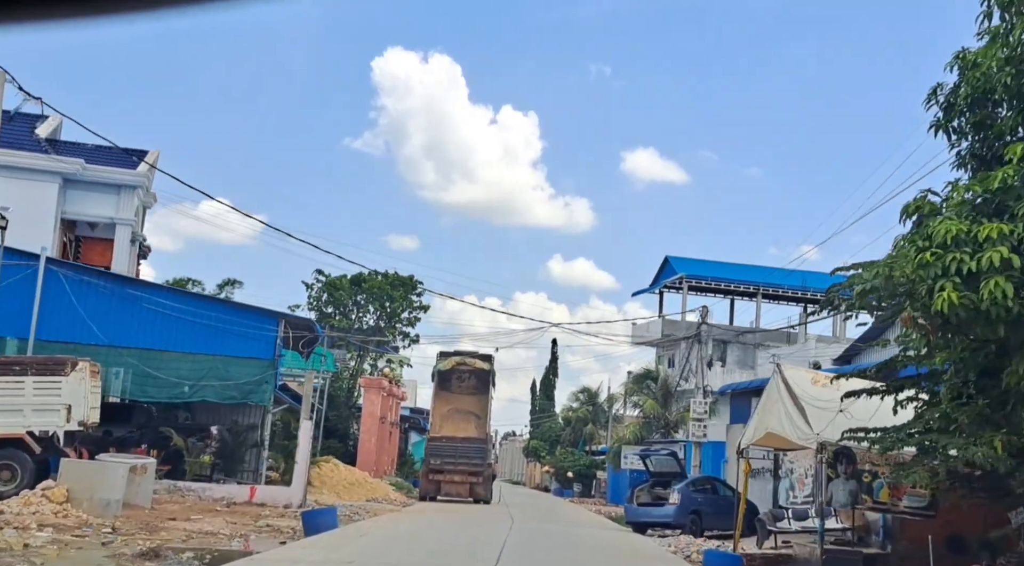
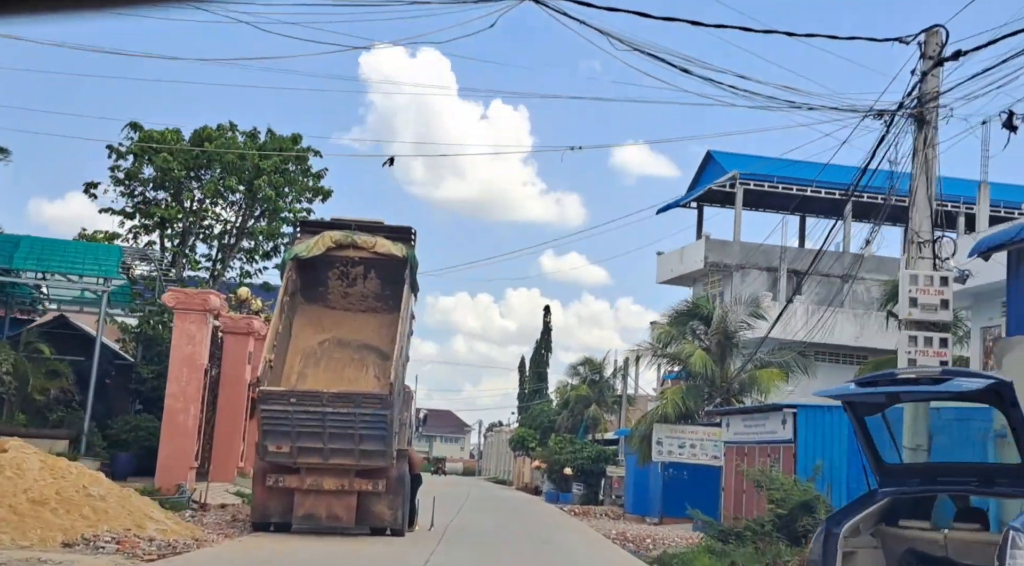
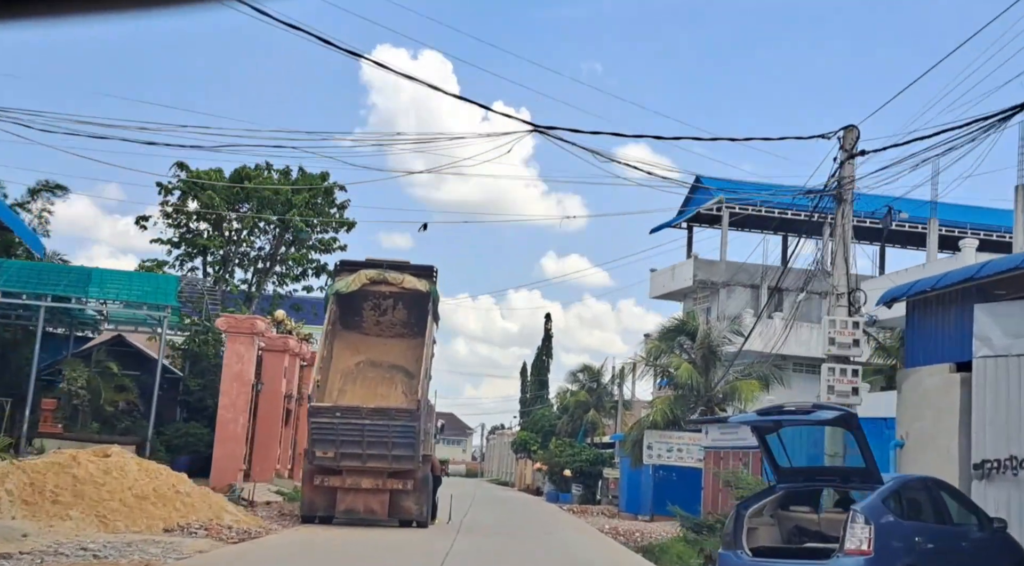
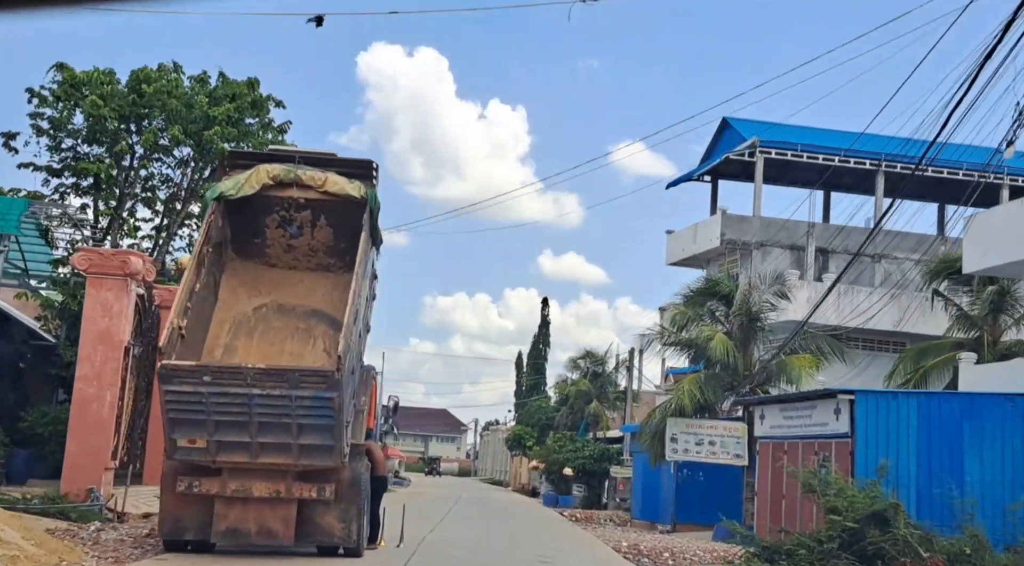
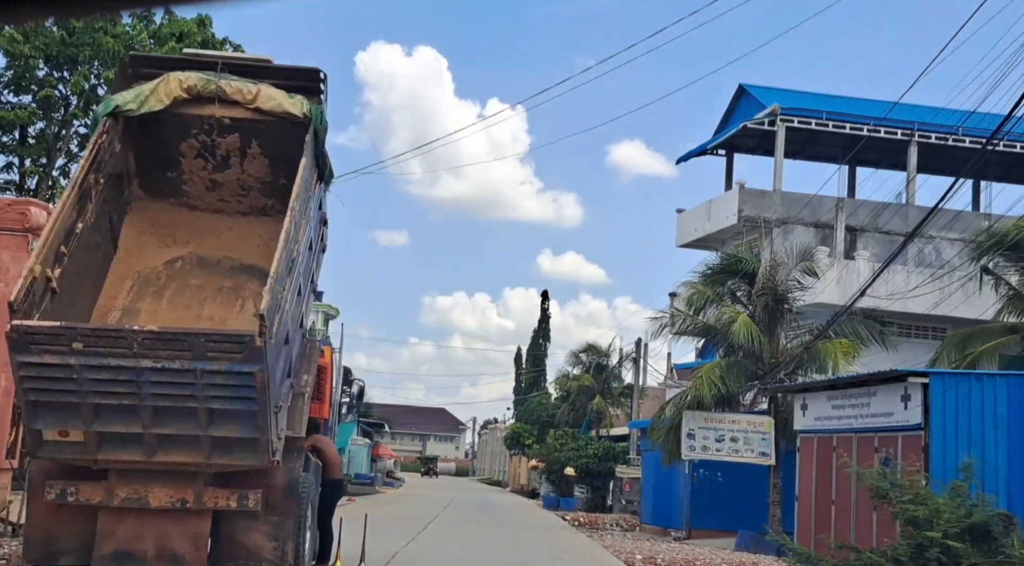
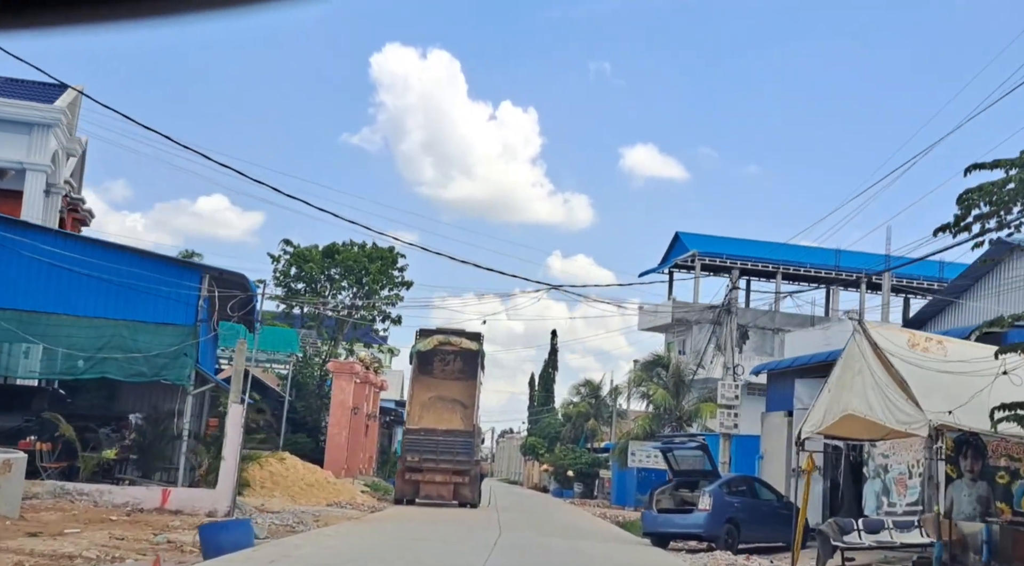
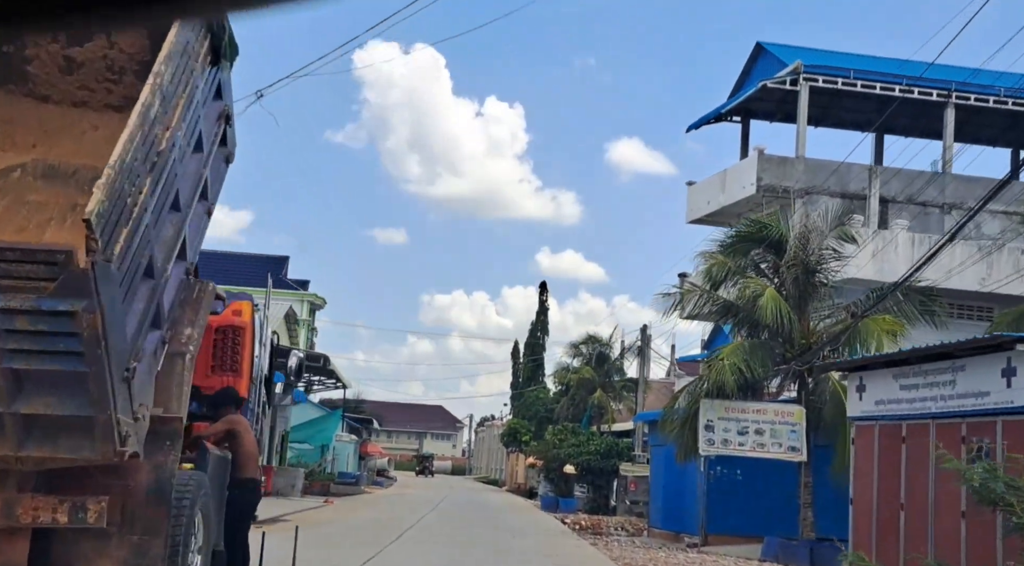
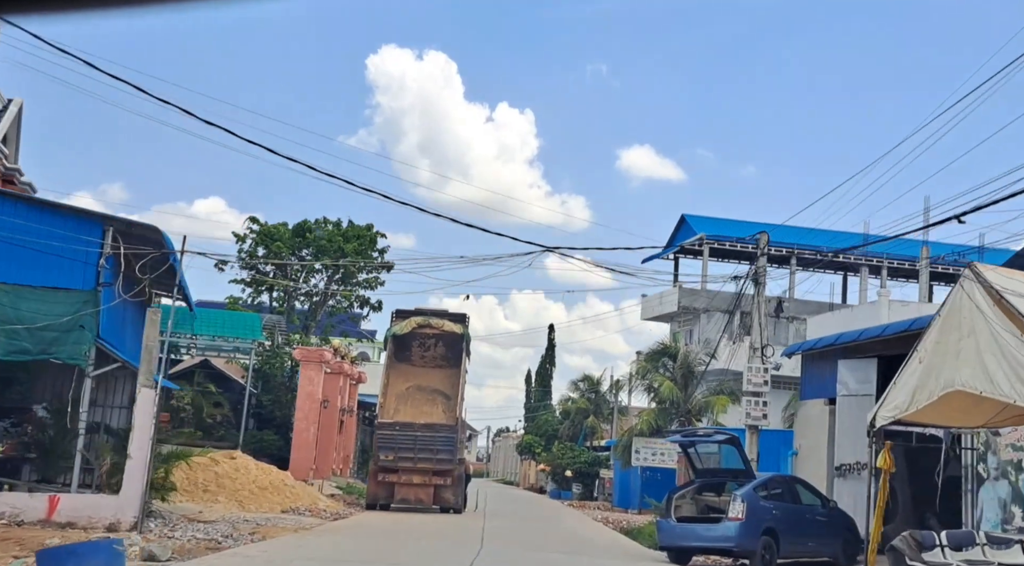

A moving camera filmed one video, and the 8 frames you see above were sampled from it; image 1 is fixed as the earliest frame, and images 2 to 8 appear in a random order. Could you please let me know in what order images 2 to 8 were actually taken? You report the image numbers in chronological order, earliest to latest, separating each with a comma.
6, 8, 3, 2, 4, 5, 7
